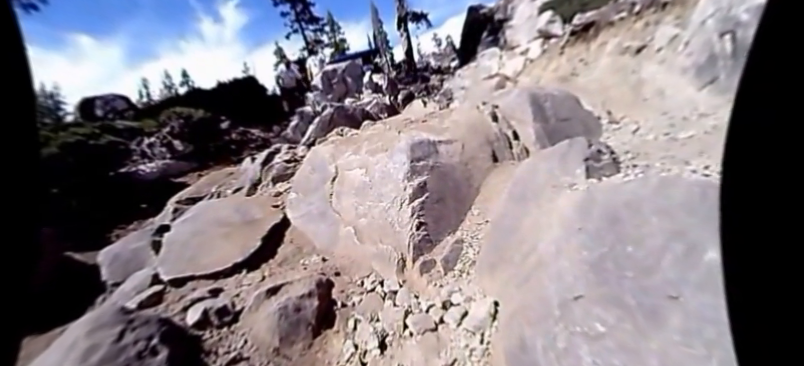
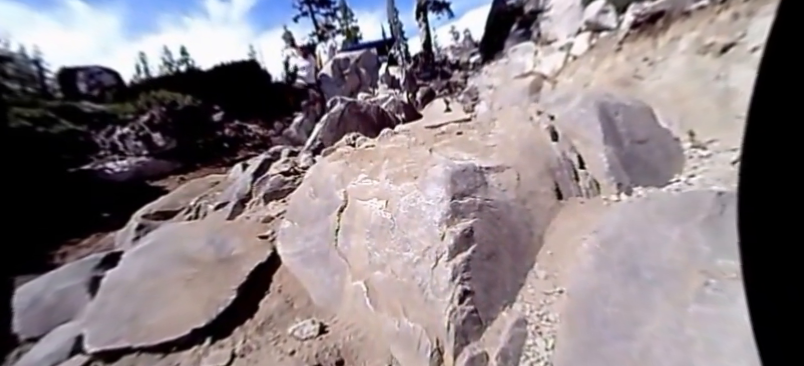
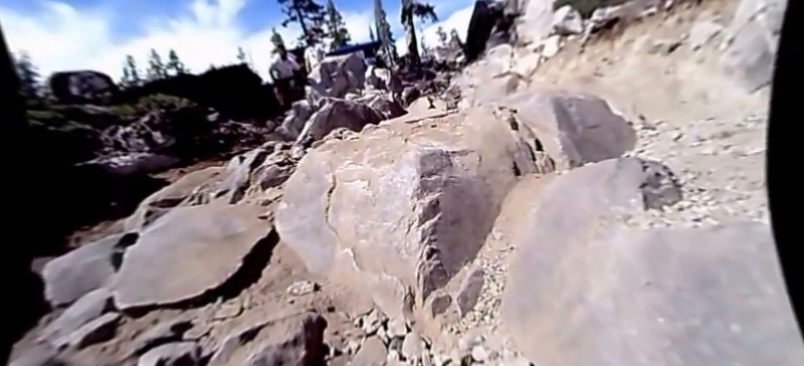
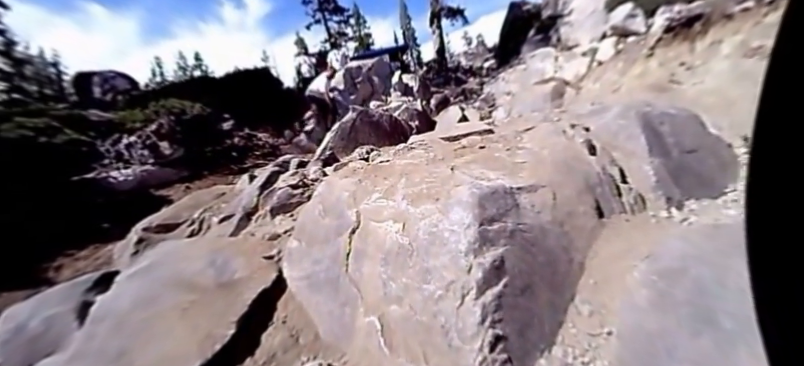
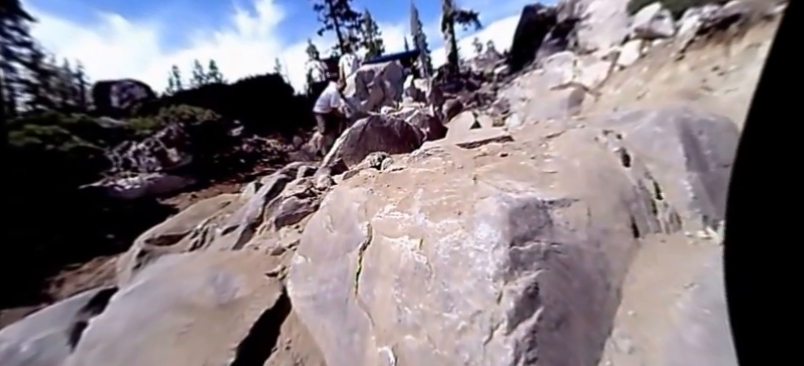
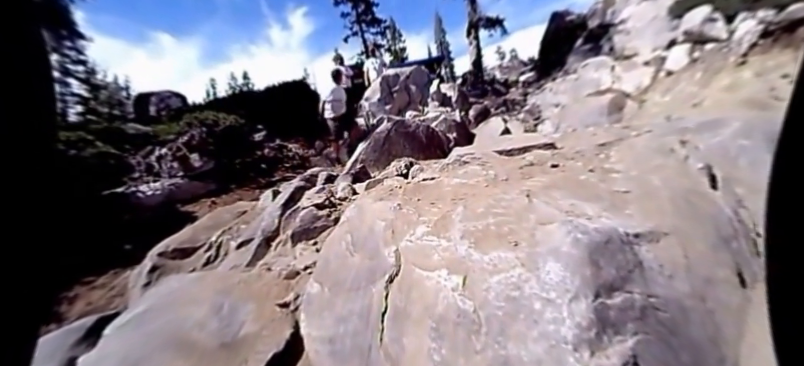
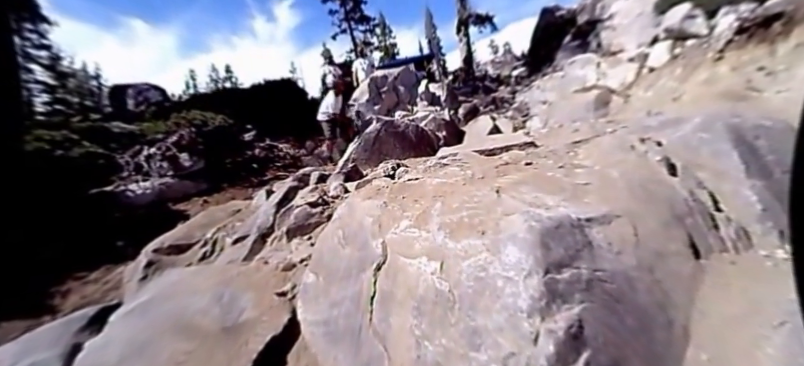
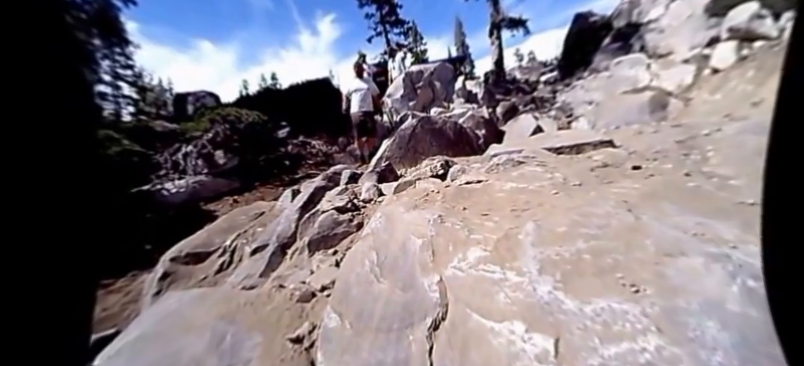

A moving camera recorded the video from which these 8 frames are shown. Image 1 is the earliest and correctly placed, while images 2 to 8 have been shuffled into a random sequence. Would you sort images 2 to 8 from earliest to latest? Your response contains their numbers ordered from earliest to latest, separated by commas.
3, 2, 4, 5, 7, 6, 8
